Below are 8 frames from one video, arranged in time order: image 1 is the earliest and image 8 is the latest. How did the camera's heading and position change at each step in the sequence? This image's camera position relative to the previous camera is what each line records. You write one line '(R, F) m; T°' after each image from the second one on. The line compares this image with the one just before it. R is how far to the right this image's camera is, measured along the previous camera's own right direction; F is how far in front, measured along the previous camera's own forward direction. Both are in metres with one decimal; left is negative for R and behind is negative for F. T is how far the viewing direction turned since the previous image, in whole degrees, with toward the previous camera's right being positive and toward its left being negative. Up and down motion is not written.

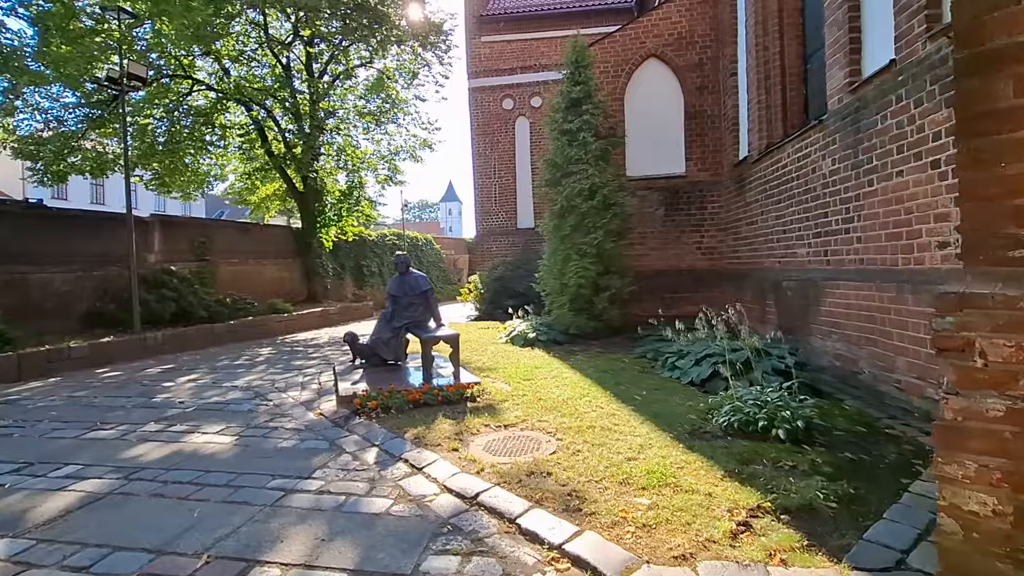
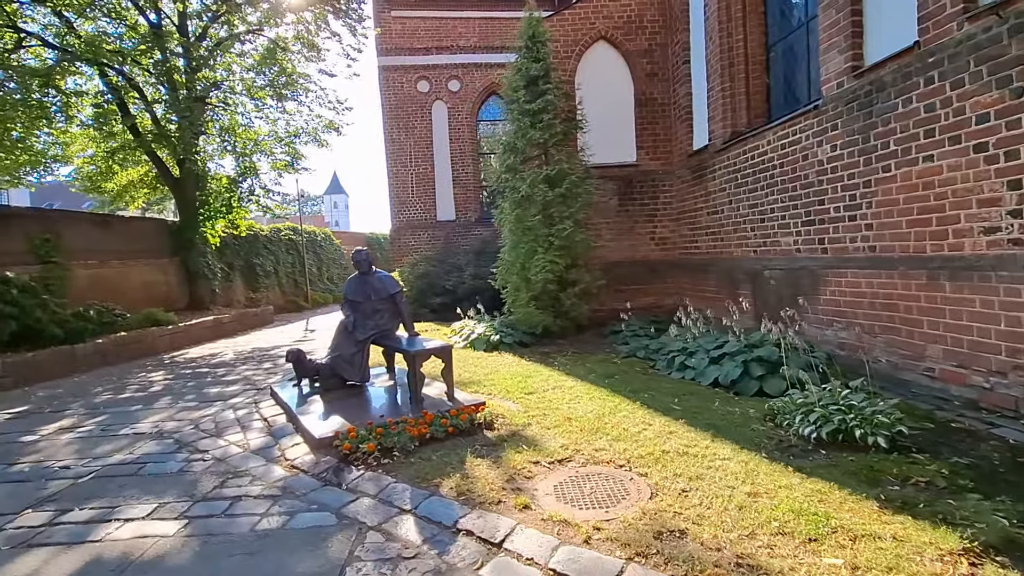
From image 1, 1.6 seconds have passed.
(-1.0, +0.9) m; +12°
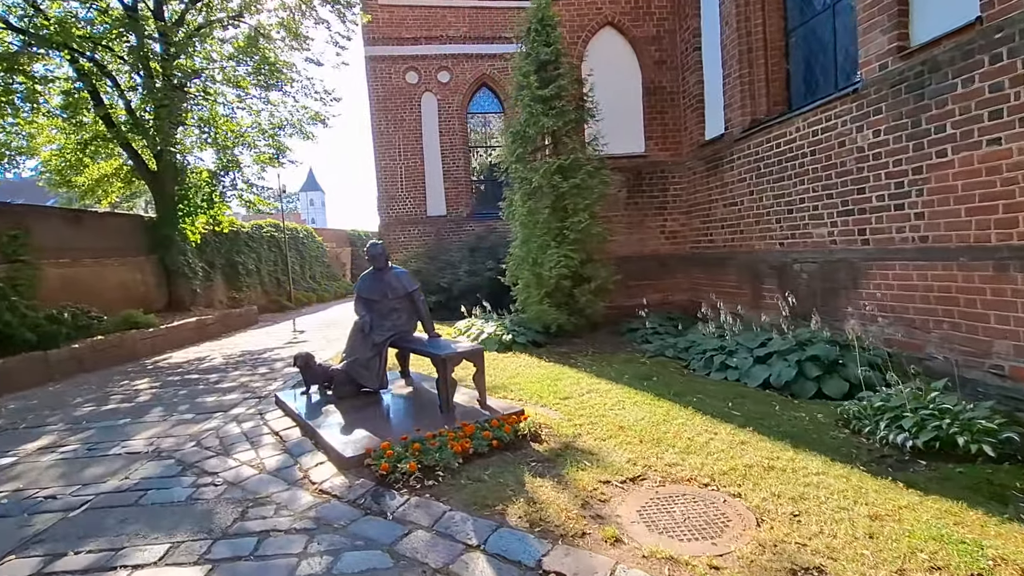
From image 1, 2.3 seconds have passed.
(-0.5, +0.4) m; +2°
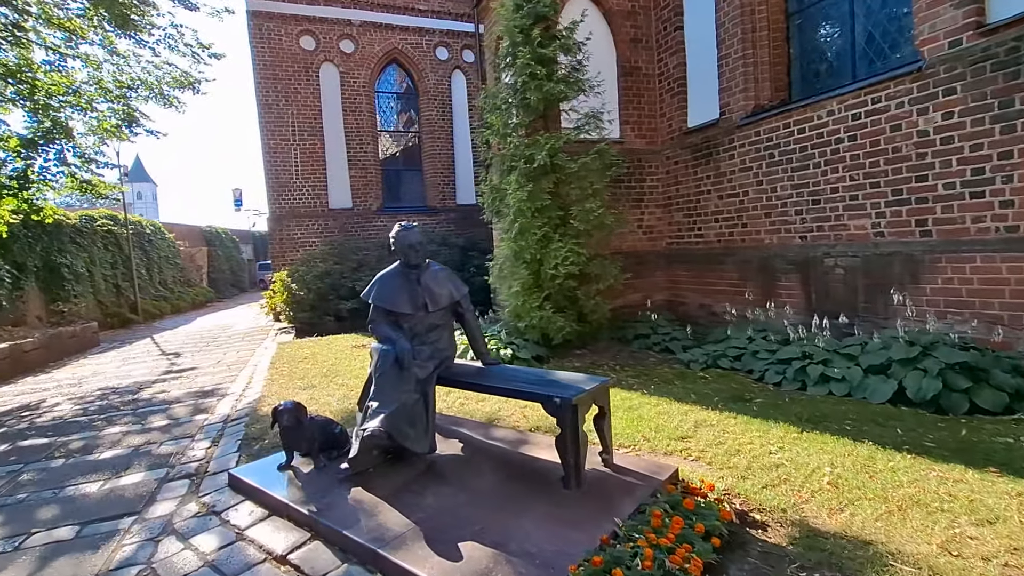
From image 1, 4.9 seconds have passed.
(-1.4, +1.5) m; +15°
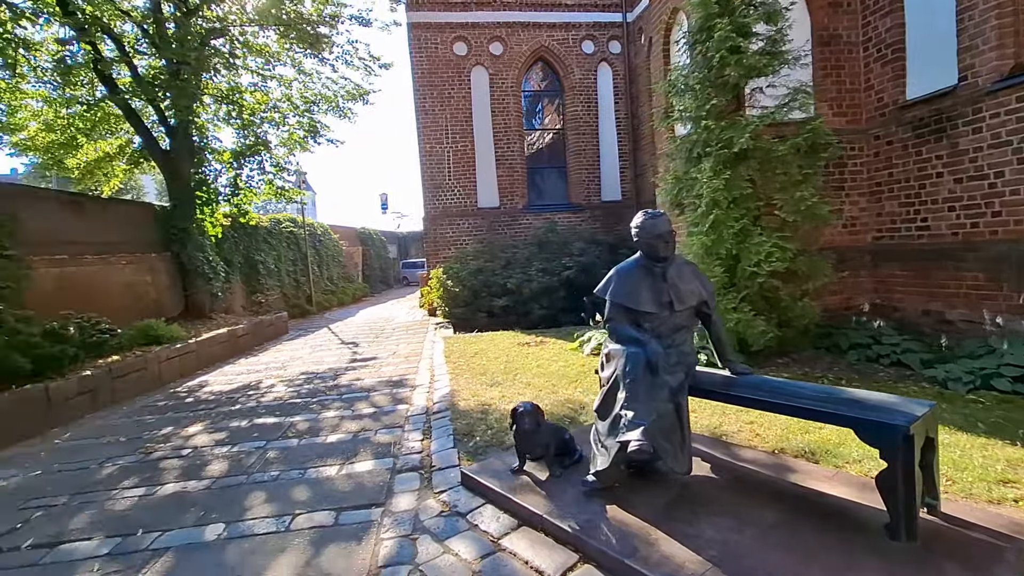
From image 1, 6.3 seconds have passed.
(-0.7, +0.2) m; -13°
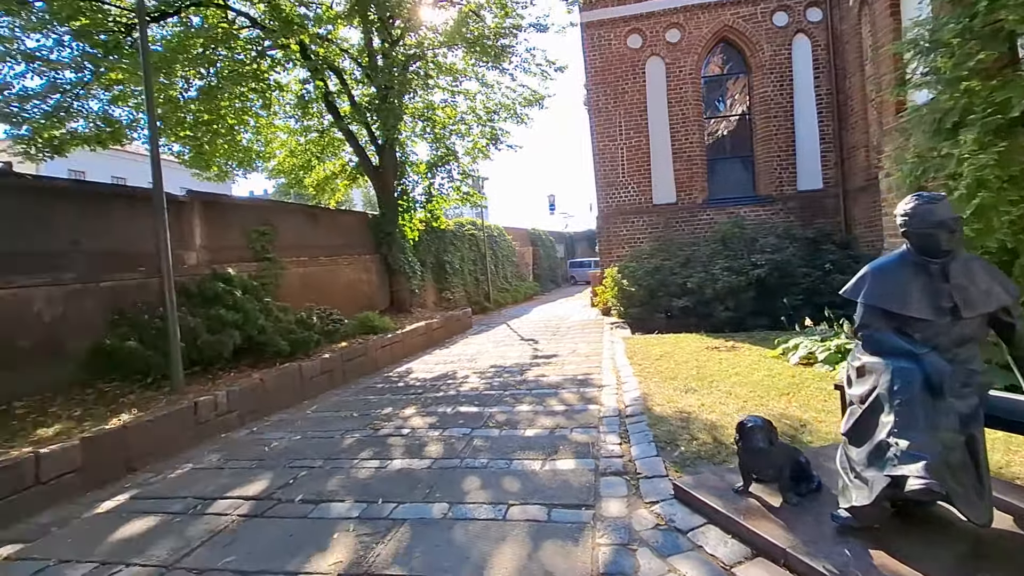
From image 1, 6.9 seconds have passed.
(-0.3, +0.1) m; -18°
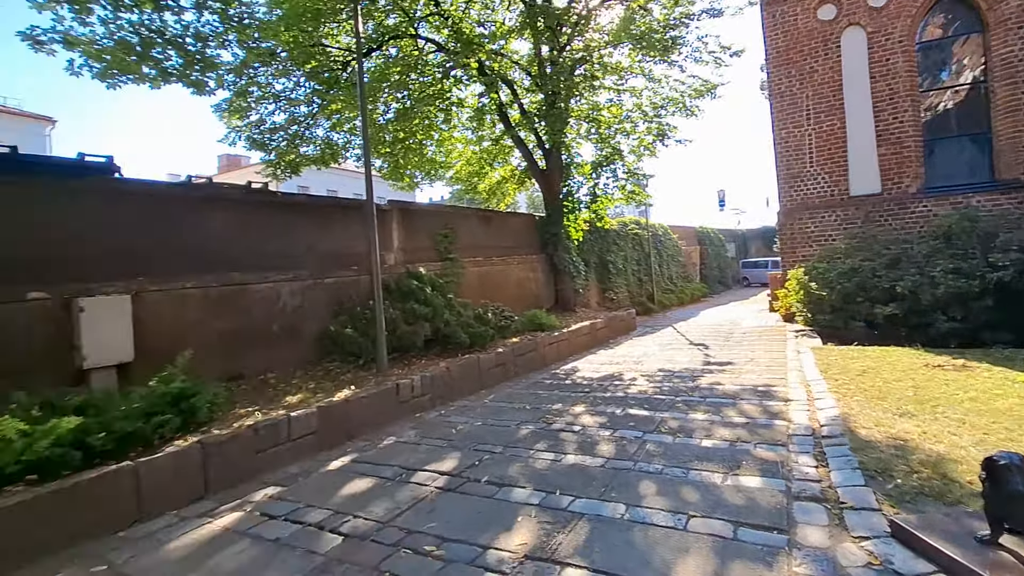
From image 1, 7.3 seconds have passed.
(-0.1, -0.1) m; -18°
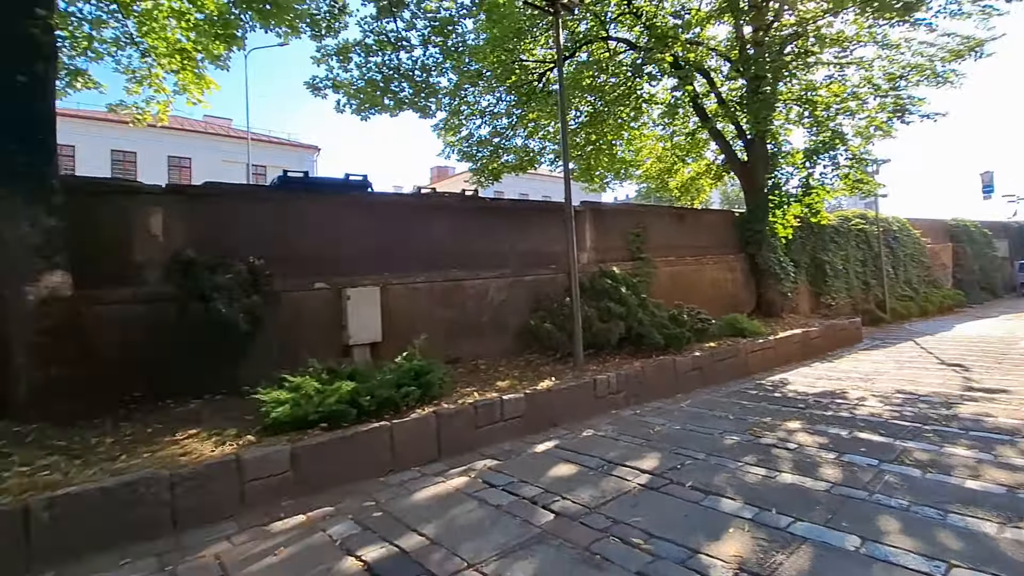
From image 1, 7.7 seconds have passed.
(-0.1, -0.1) m; -20°
